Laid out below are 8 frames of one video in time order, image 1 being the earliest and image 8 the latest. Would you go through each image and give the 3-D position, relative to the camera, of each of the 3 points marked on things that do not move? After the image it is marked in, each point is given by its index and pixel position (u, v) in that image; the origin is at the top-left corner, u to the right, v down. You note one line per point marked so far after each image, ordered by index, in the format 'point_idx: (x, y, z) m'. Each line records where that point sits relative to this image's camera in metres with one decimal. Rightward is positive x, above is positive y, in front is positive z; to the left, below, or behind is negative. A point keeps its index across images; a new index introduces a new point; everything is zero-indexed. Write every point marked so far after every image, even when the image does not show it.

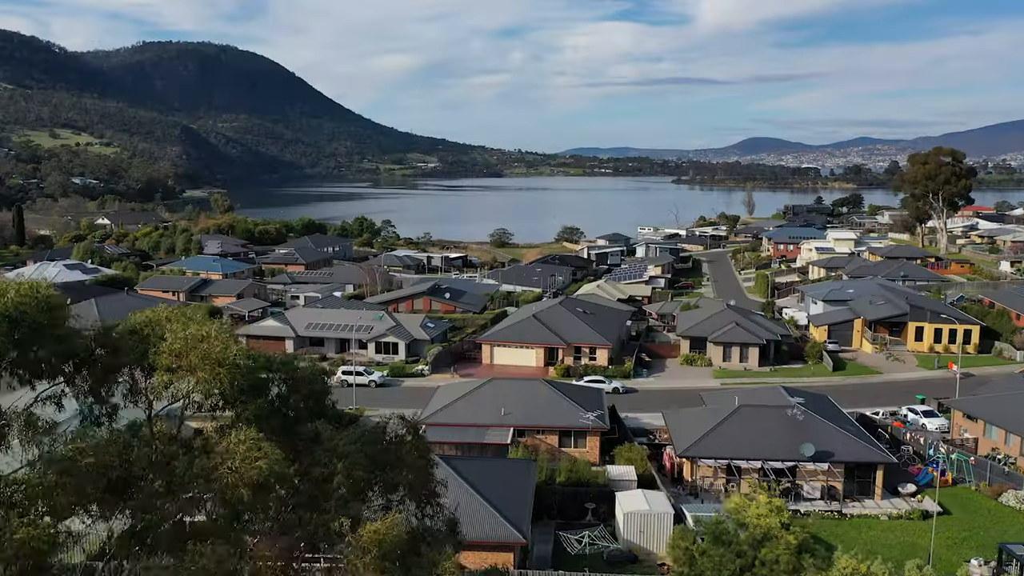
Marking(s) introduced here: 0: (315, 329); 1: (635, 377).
0: (-2.1, -0.4, +9.2) m
1: (+1.1, -0.8, +8.1) m
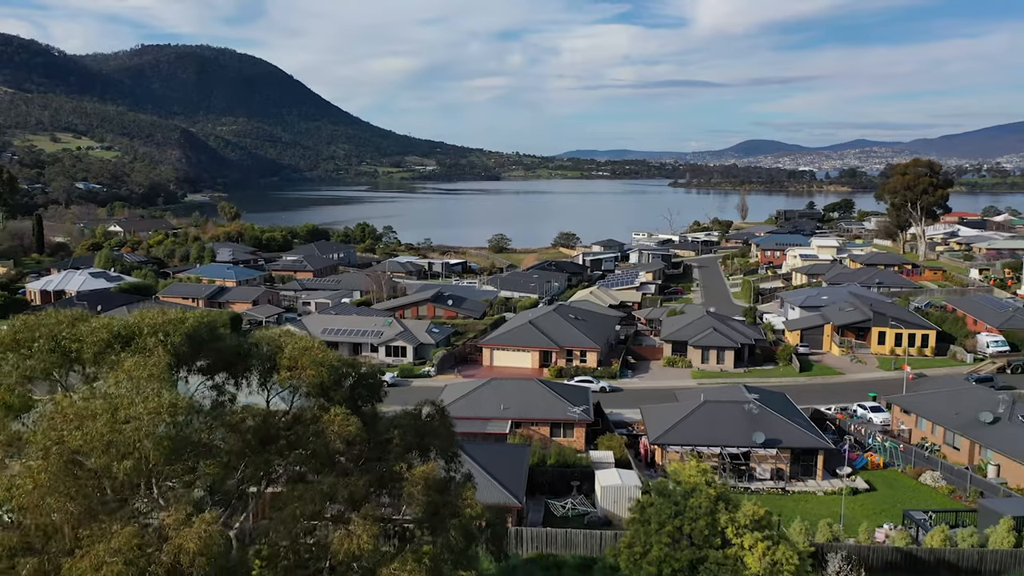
0: (-2.1, -0.5, +10.0) m
1: (+1.1, -0.9, +8.9) m
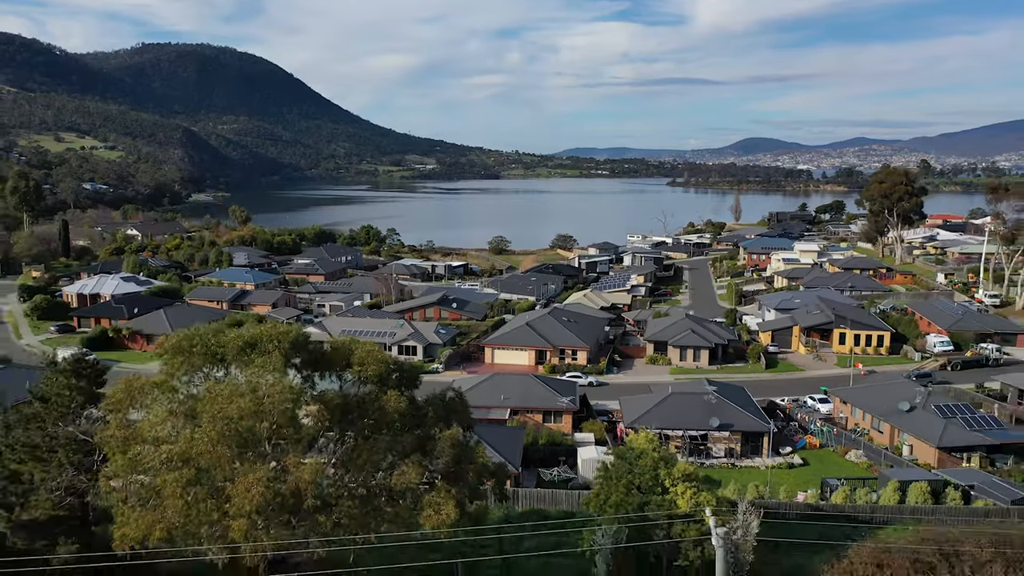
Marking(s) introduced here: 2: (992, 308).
0: (-2.1, -0.6, +11.0) m
1: (+1.1, -1.0, +10.0) m
2: (+6.9, -0.3, +12.5) m
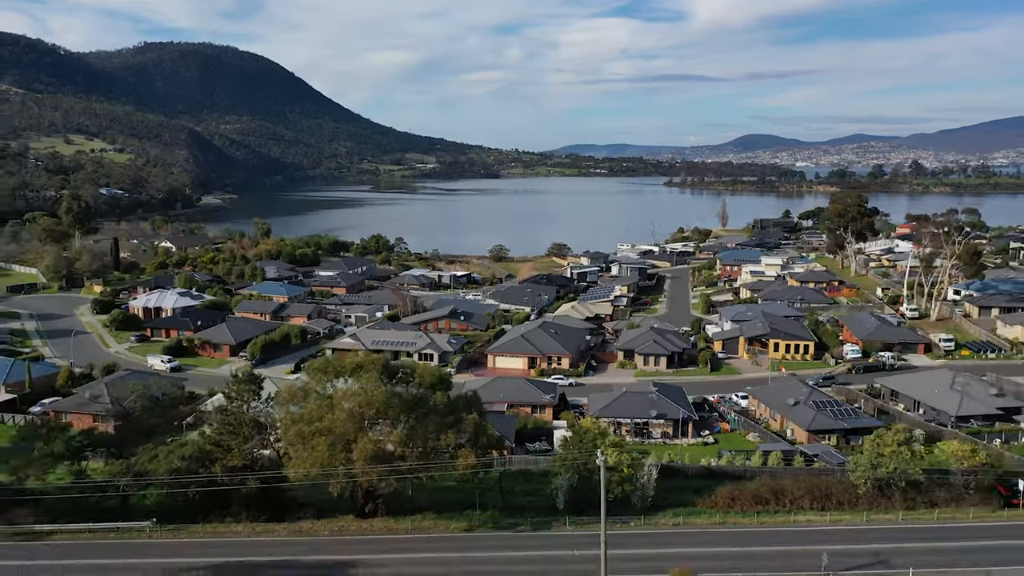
0: (-2.1, -0.8, +13.5) m
1: (+1.1, -1.2, +12.4) m
2: (+6.9, -0.5, +14.9) m
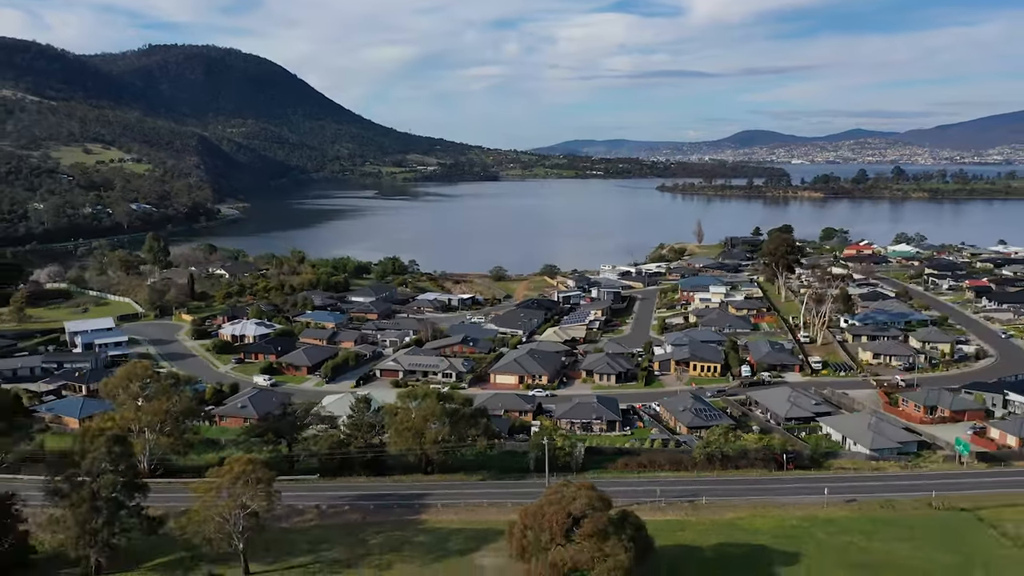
0: (-2.2, -1.6, +18.7) m
1: (+1.0, -2.0, +17.7) m
2: (+6.8, -1.3, +20.1) m
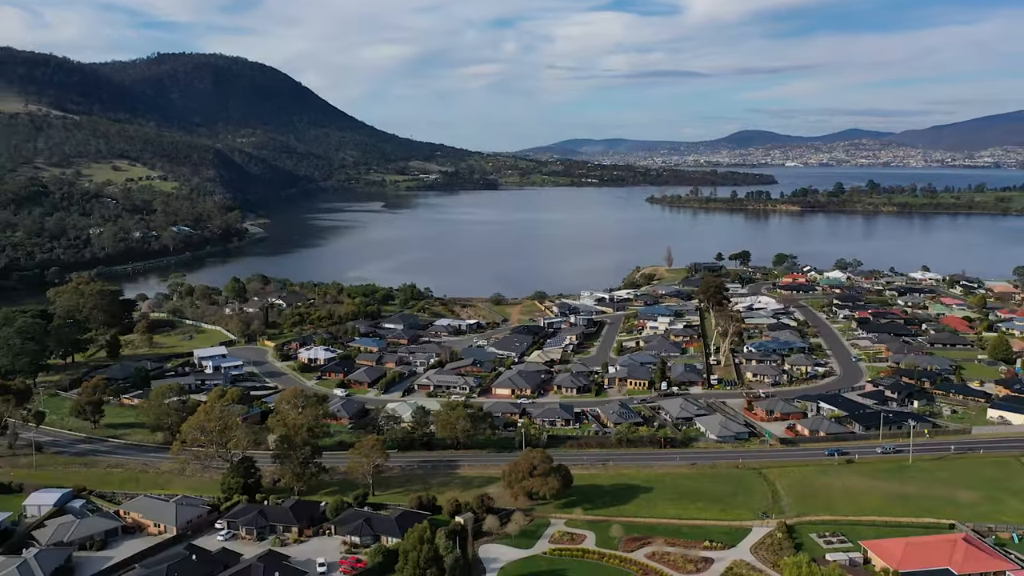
0: (-2.4, -2.9, +27.2) m
1: (+0.8, -3.3, +26.2) m
2: (+6.6, -2.6, +28.7) m
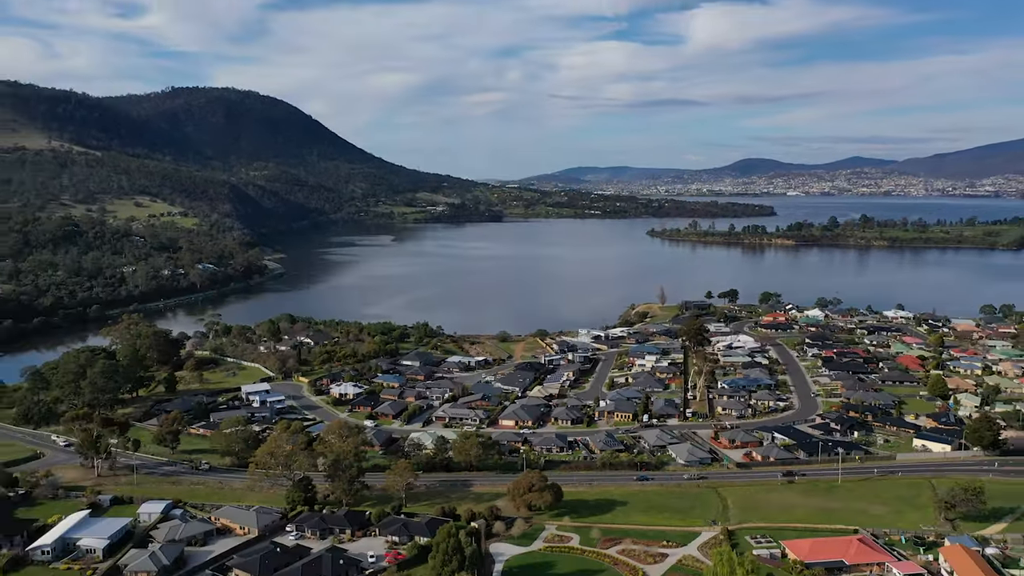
0: (-2.3, -4.5, +31.6) m
1: (+0.9, -4.9, +30.6) m
2: (+6.8, -4.3, +33.1) m
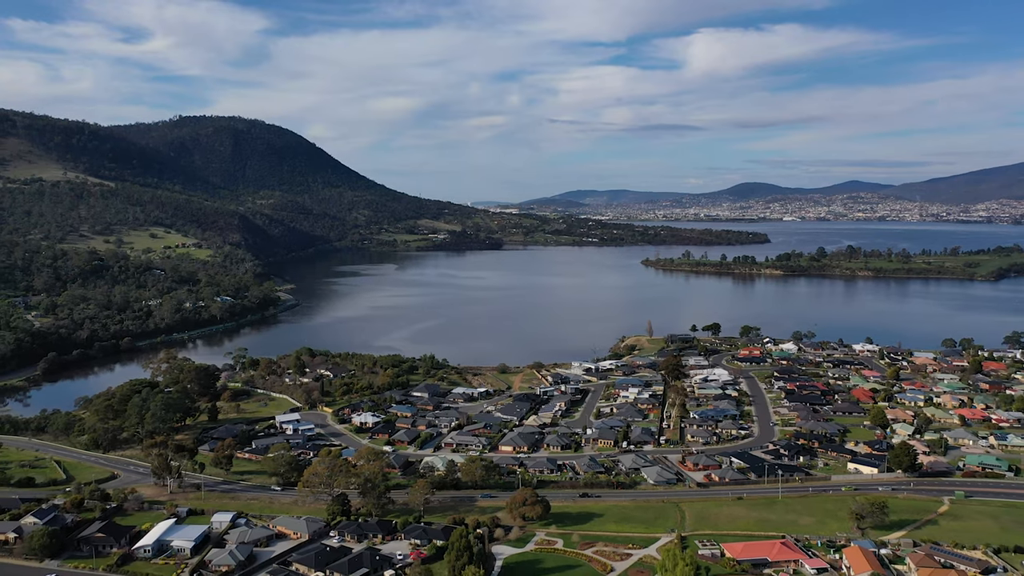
0: (-2.3, -6.4, +36.7) m
1: (+0.9, -6.8, +35.6) m
2: (+6.7, -6.2, +38.1) m
